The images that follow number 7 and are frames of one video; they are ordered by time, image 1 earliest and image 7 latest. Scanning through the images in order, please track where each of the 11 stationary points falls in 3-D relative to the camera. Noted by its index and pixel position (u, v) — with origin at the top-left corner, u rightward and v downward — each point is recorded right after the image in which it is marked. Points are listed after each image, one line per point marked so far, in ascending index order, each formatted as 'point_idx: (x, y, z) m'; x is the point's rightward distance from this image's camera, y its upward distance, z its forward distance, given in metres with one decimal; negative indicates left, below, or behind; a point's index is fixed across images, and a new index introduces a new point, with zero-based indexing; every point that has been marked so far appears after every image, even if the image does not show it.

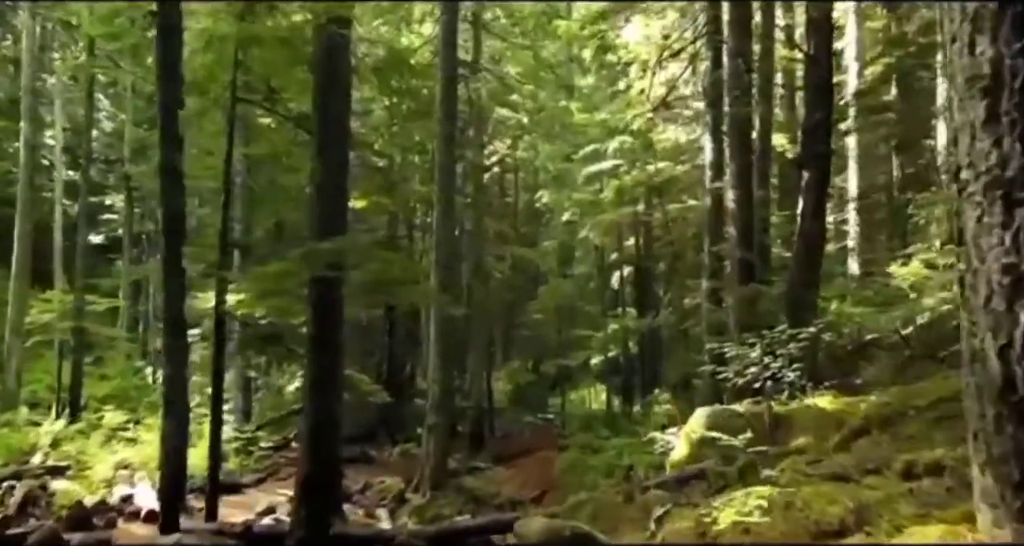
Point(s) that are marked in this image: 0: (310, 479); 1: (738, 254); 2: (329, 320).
0: (-2.0, -1.9, +7.1) m
1: (+3.8, +0.3, +12.8) m
2: (-1.9, -0.5, +7.3) m
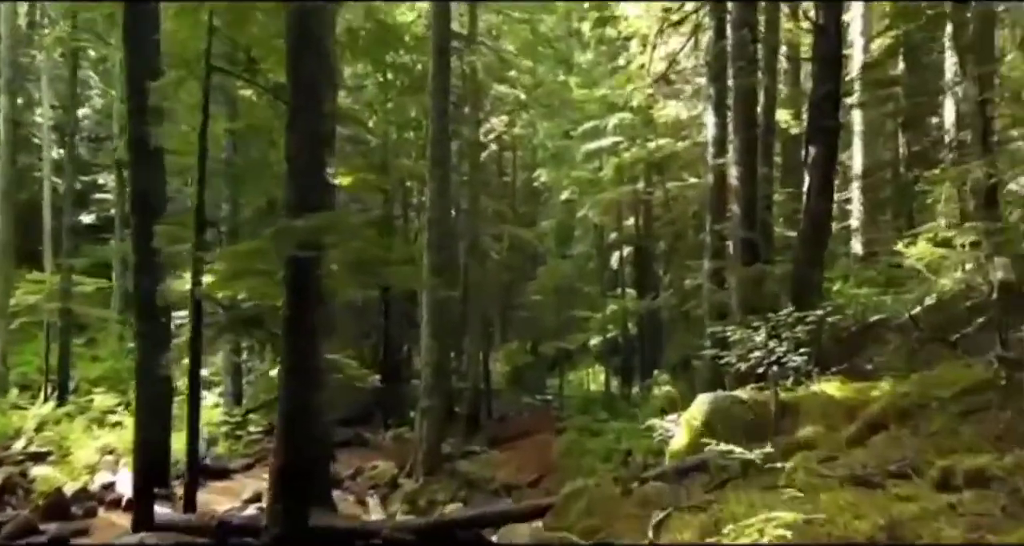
0: (-2.1, -1.8, +6.7) m
1: (+3.7, +0.6, +12.4) m
2: (-1.9, -0.3, +6.8) m
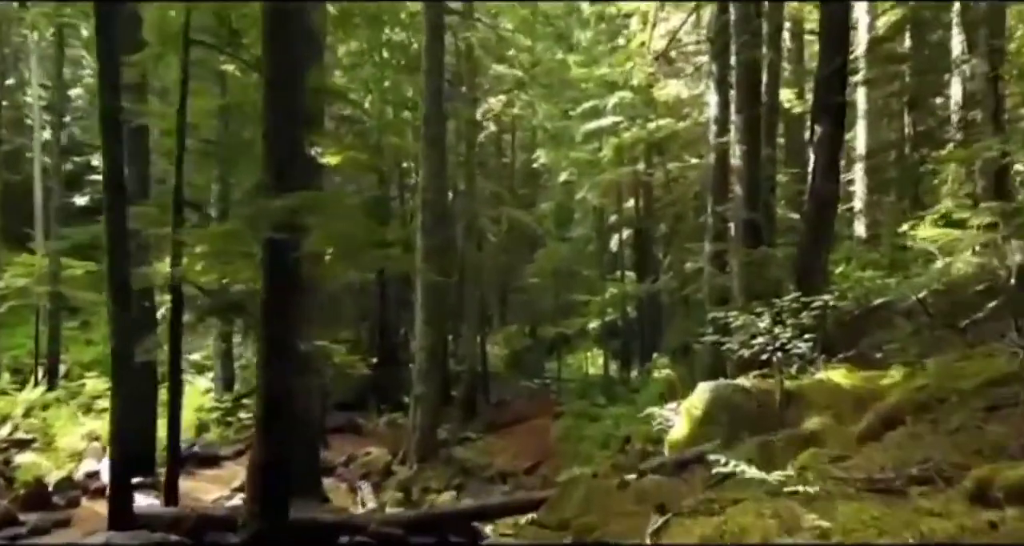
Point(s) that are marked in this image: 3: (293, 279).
0: (-2.2, -1.6, +6.4) m
1: (+3.7, +0.9, +12.0) m
2: (-2.0, -0.2, +6.4) m
3: (-2.0, -0.1, +6.5) m
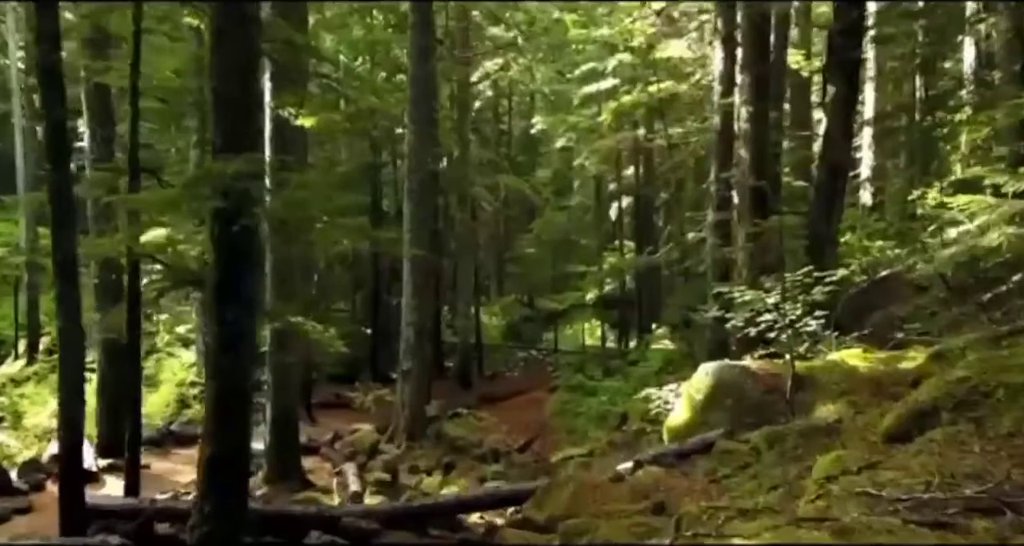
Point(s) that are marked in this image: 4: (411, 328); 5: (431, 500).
0: (-2.3, -1.4, +5.8) m
1: (+3.5, +1.3, +11.2) m
2: (-2.2, +0.1, +5.8) m
3: (-2.1, +0.1, +5.8) m
4: (-1.8, -1.0, +13.7) m
5: (-0.8, -2.3, +7.6) m
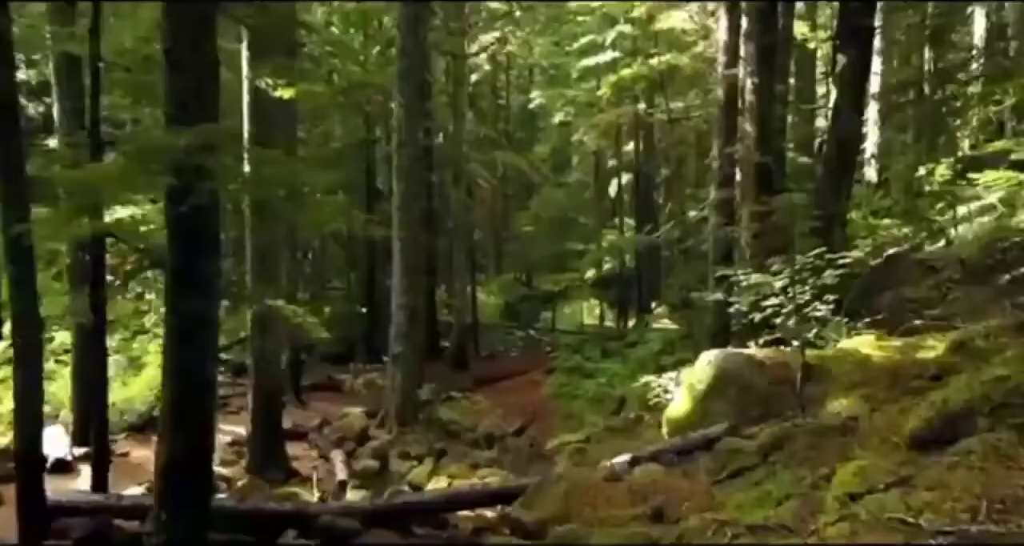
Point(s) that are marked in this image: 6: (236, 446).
0: (-2.4, -1.3, +5.3) m
1: (+3.4, +1.6, +10.7) m
2: (-2.3, +0.2, +5.3) m
3: (-2.2, +0.3, +5.3) m
4: (-1.9, -0.6, +13.3) m
5: (-0.9, -2.1, +7.2) m
6: (-4.0, -2.5, +10.9) m
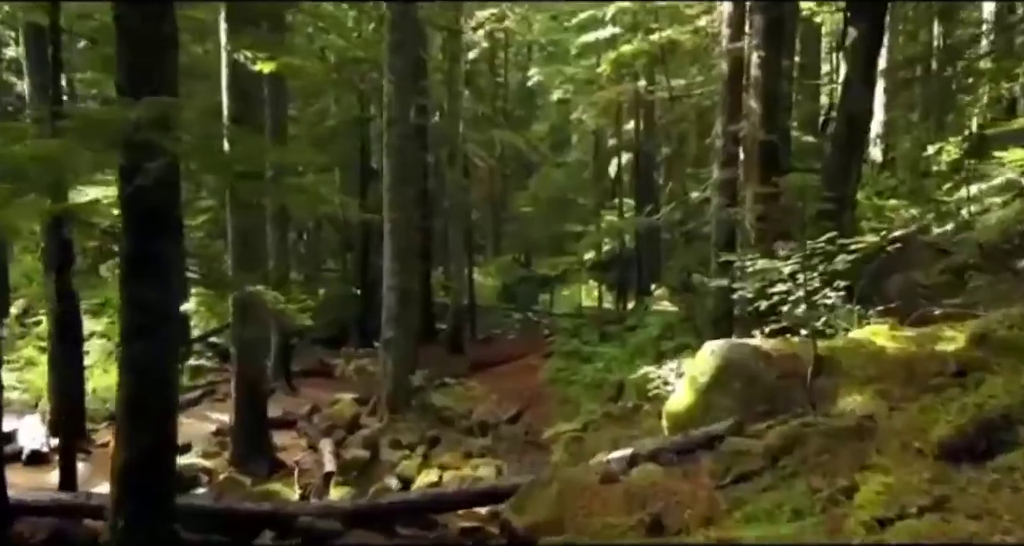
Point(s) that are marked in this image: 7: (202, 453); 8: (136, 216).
0: (-2.5, -1.2, +4.9) m
1: (+3.4, +1.8, +10.2) m
2: (-2.3, +0.3, +4.8) m
3: (-2.3, +0.3, +4.9) m
4: (-2.0, -0.4, +12.8) m
5: (-1.0, -2.0, +6.8) m
6: (-4.1, -2.3, +10.5) m
7: (-4.0, -2.4, +9.8) m
8: (-2.4, +0.4, +4.8) m
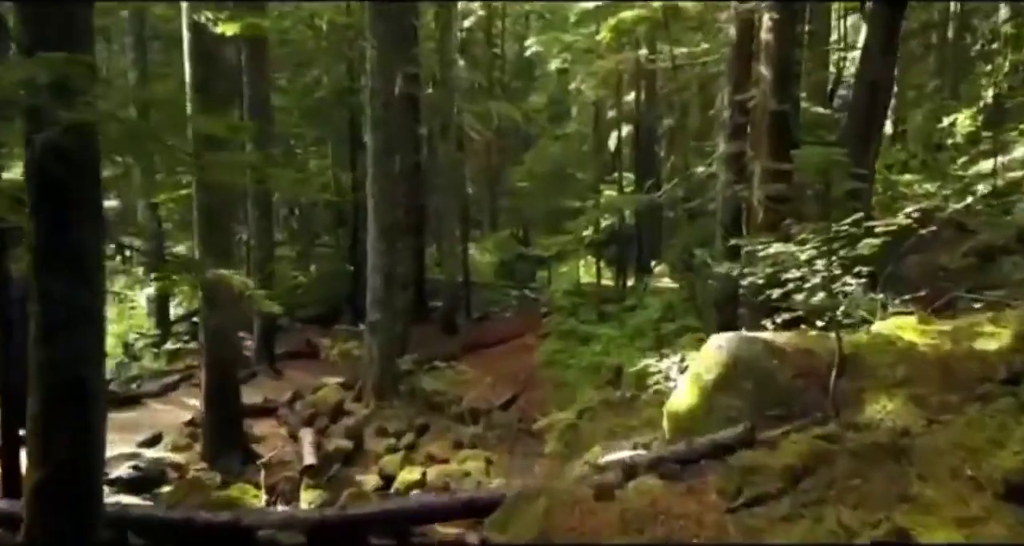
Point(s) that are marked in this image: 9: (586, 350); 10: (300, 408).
0: (-2.6, -1.2, +4.2) m
1: (+3.2, +2.1, +9.5) m
2: (-2.5, +0.3, +4.1) m
3: (-2.4, +0.4, +4.1) m
4: (-2.2, 0.0, +12.2) m
5: (-1.1, -1.9, +6.2) m
6: (-4.2, -2.0, +9.9) m
7: (-4.2, -2.1, +9.2) m
8: (-2.5, +0.4, +4.1) m
9: (+1.4, -1.4, +13.7) m
10: (-3.3, -2.1, +11.8) m
